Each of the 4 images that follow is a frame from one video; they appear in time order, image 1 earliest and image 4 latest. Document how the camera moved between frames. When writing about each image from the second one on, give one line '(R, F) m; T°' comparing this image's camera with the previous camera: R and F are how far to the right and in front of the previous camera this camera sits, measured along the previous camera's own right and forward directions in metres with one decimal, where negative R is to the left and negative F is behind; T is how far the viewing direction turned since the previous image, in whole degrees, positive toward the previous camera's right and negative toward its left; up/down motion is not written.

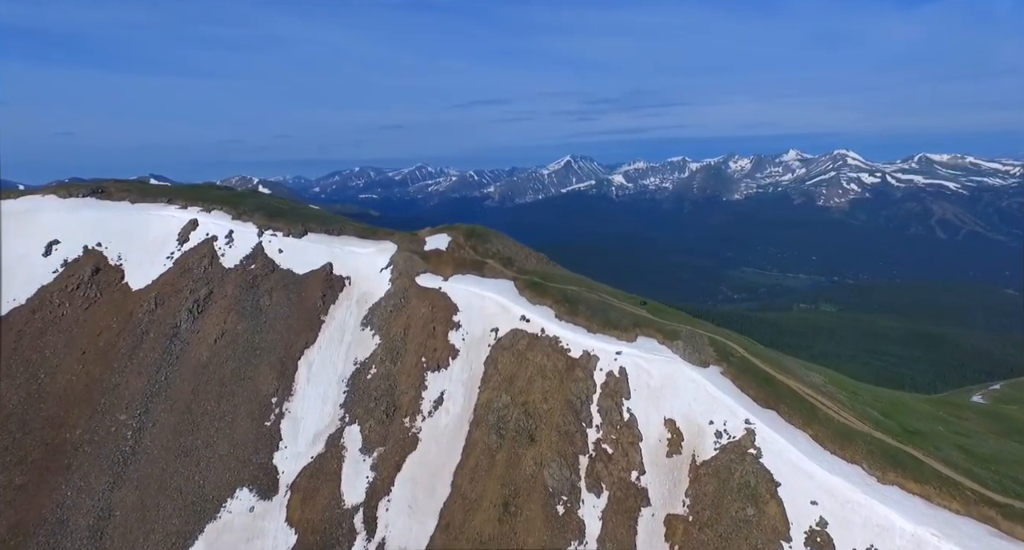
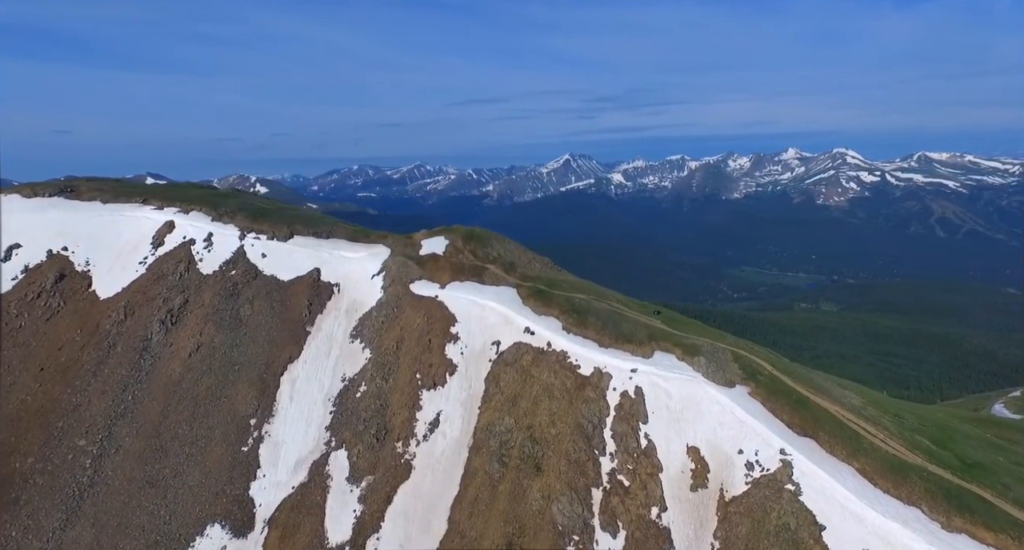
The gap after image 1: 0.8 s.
(-0.6, +8.3) m; 0°
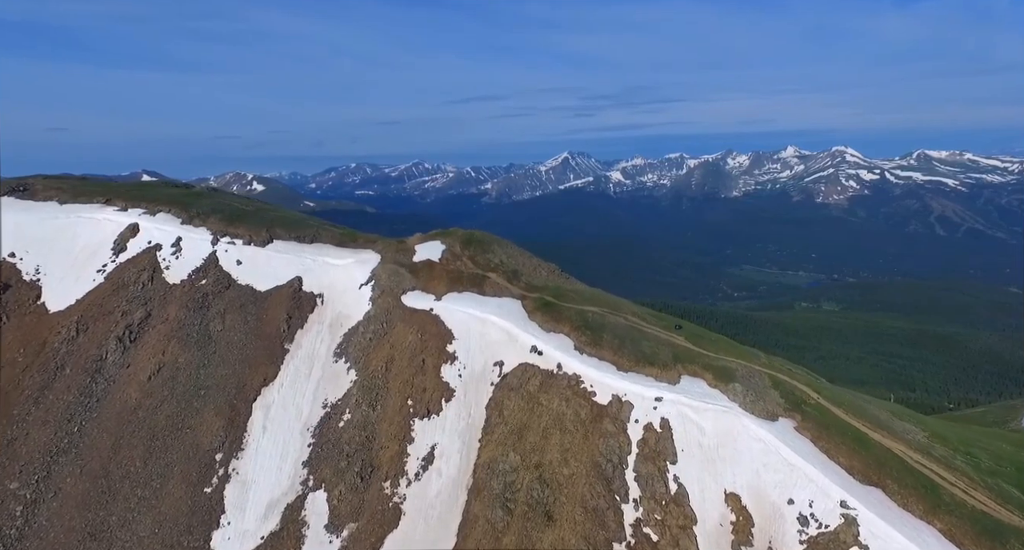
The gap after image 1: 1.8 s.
(-0.8, +10.5) m; 0°
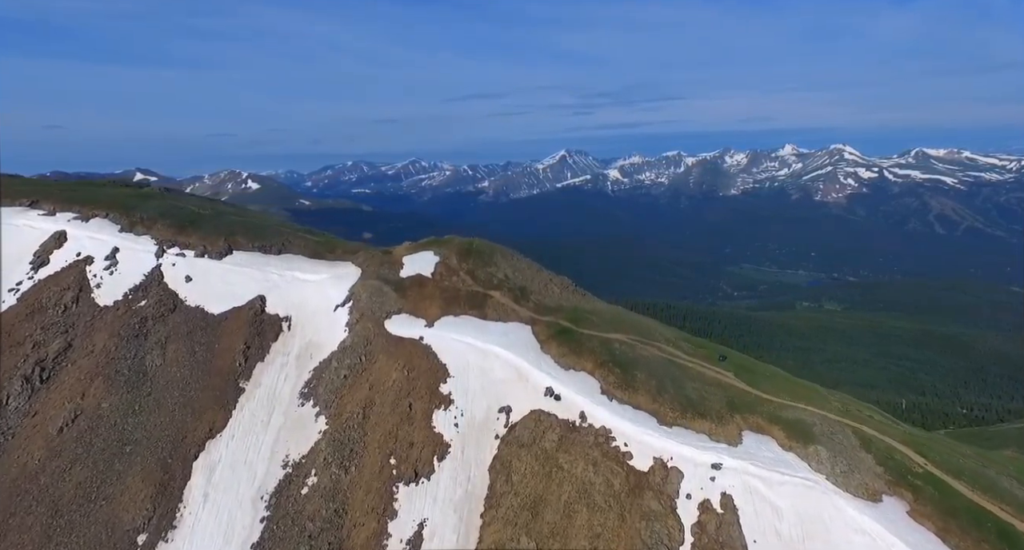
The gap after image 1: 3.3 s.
(-1.2, +15.8) m; 0°
